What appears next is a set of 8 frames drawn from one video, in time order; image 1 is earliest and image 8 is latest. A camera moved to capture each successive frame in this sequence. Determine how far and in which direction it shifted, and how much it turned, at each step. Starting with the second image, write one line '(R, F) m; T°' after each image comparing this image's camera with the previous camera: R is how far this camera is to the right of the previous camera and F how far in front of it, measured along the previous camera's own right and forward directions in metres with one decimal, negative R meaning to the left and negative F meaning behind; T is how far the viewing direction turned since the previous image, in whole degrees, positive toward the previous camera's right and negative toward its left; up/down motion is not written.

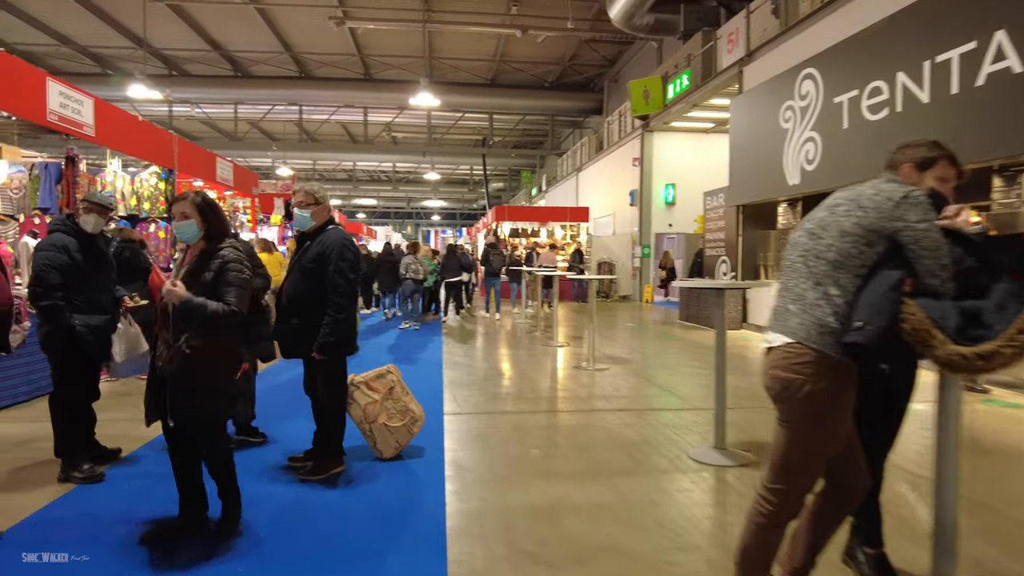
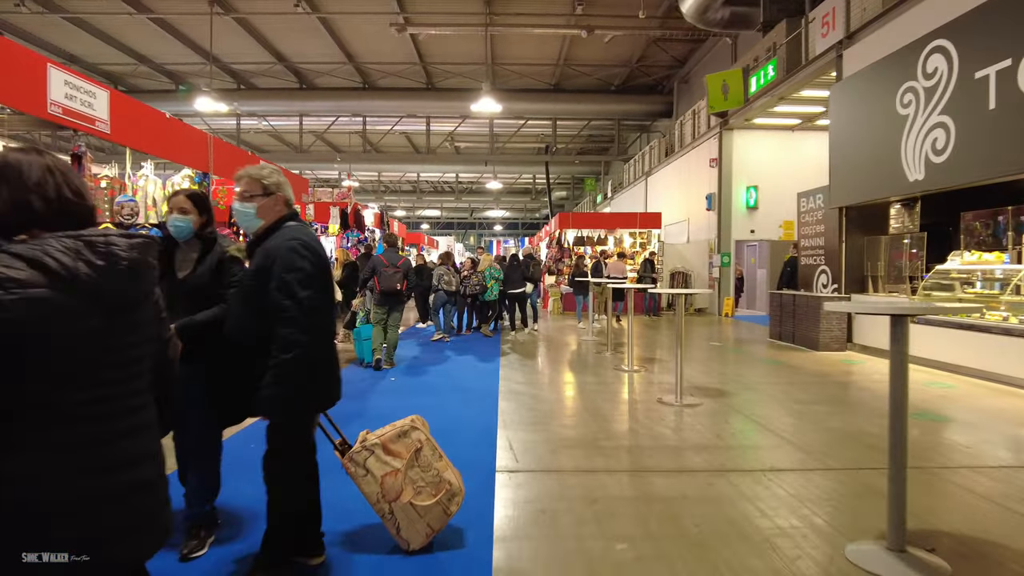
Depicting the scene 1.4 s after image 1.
(0.0, +0.8) m; -5°
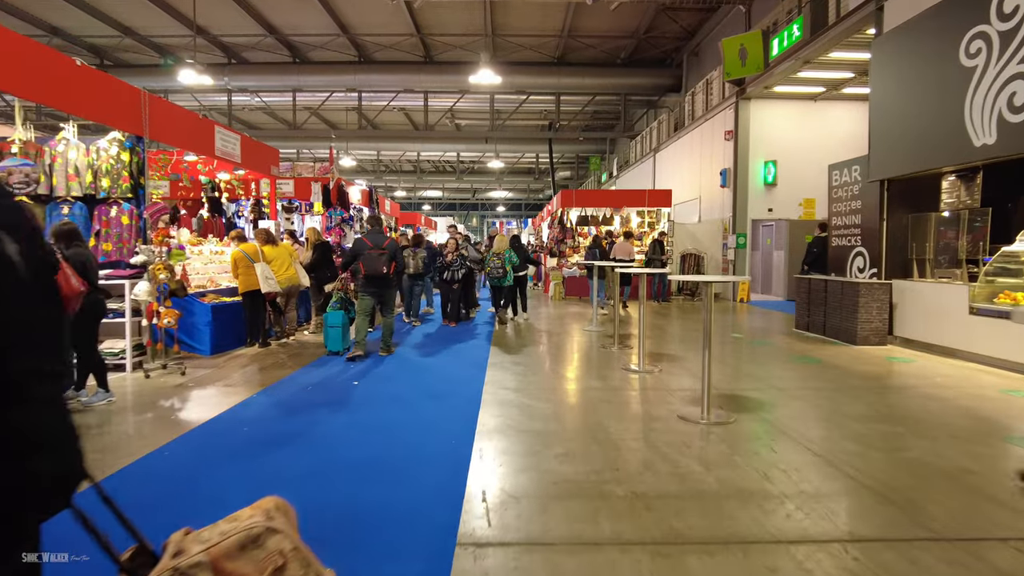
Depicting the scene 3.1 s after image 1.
(+0.1, +0.9) m; 0°
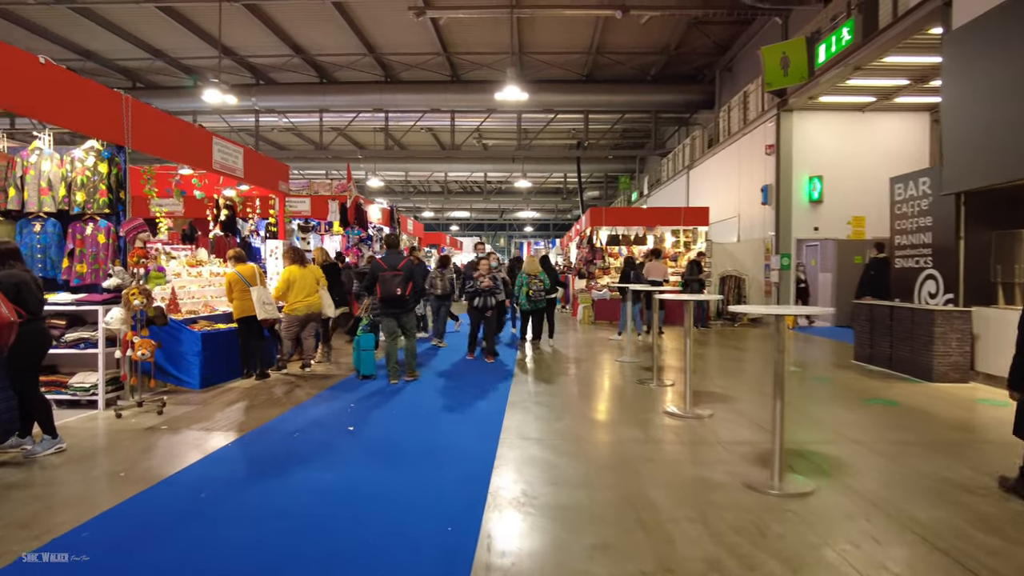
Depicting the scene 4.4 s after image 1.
(0.0, +0.6) m; -2°
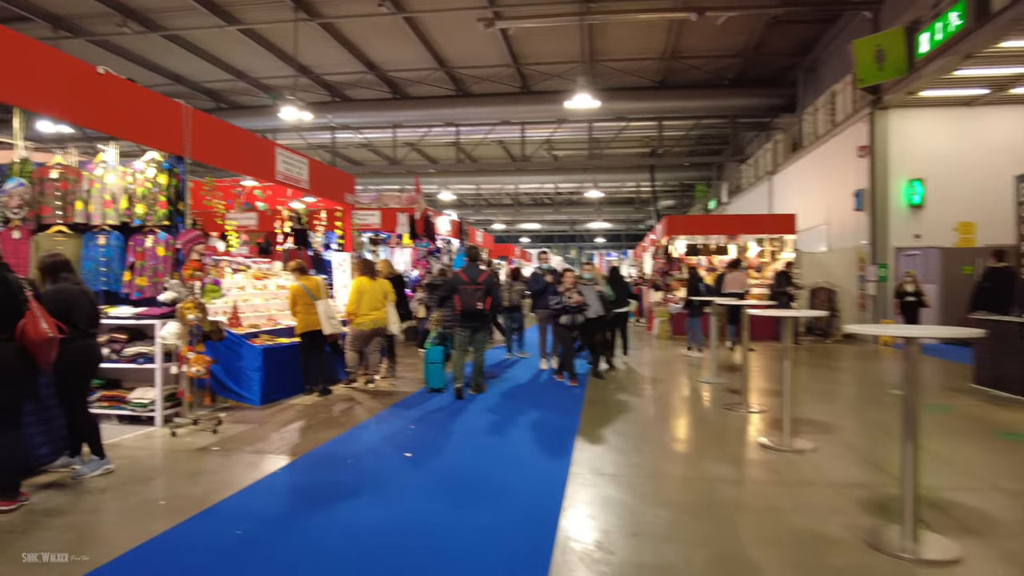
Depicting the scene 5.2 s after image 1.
(0.0, +0.4) m; -6°
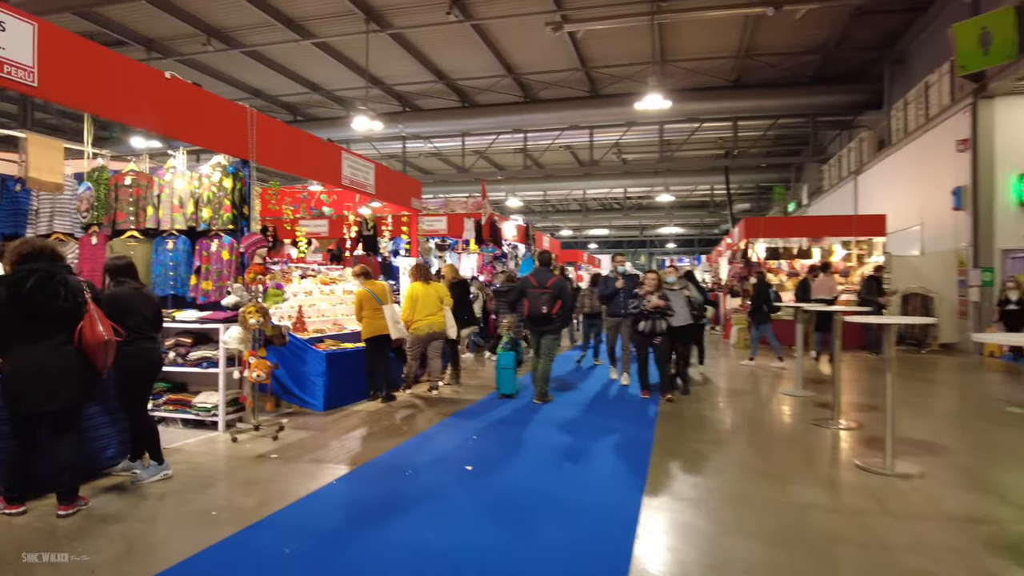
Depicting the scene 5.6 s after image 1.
(0.0, +0.2) m; -6°
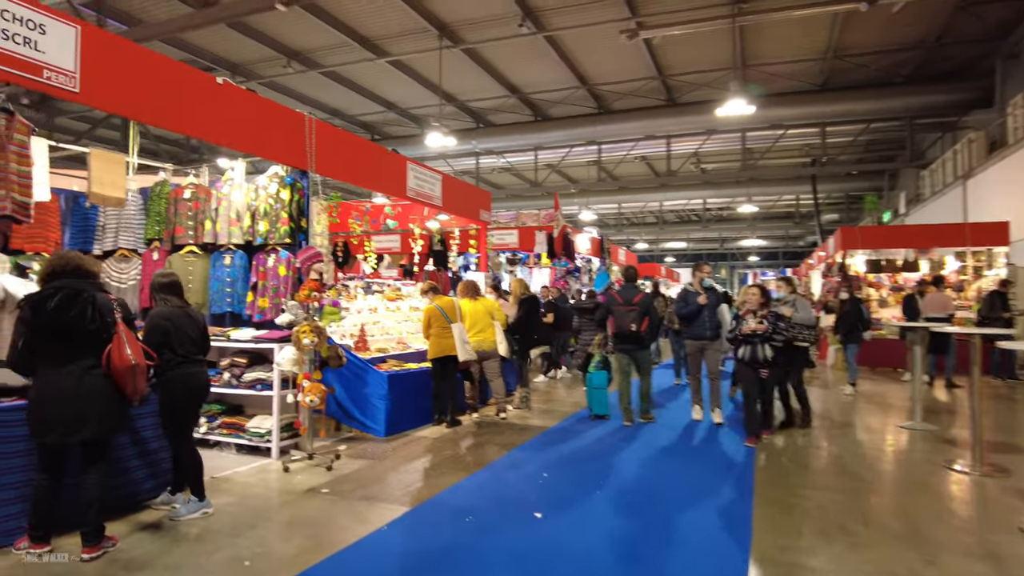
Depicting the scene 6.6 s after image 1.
(0.0, +0.4) m; -6°
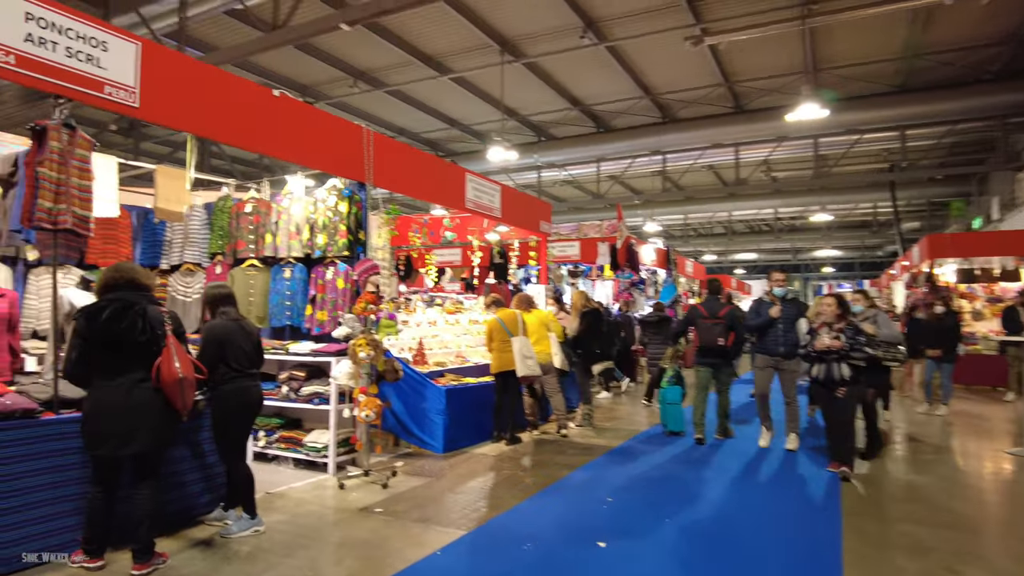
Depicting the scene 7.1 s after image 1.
(0.0, +0.2) m; -5°
